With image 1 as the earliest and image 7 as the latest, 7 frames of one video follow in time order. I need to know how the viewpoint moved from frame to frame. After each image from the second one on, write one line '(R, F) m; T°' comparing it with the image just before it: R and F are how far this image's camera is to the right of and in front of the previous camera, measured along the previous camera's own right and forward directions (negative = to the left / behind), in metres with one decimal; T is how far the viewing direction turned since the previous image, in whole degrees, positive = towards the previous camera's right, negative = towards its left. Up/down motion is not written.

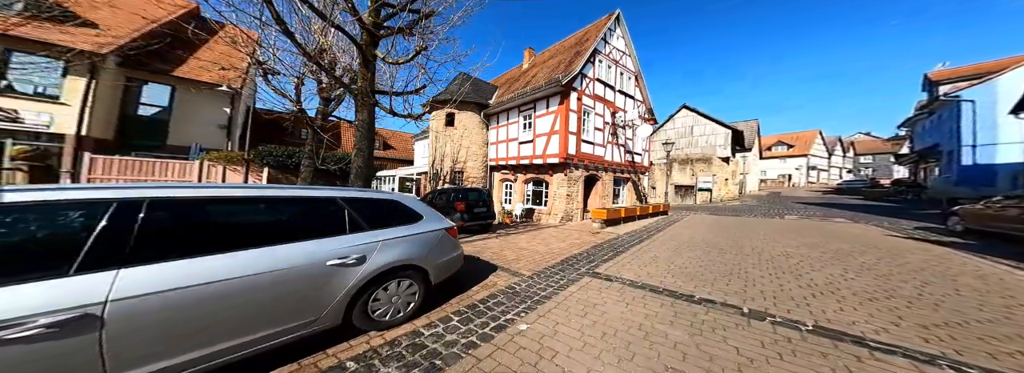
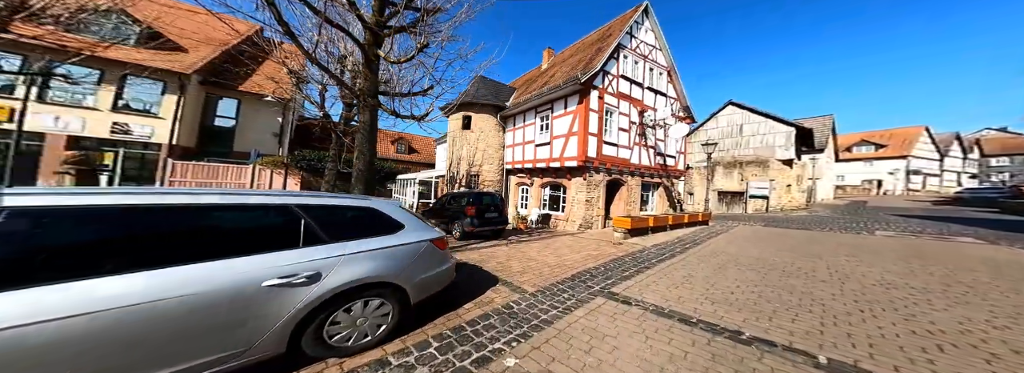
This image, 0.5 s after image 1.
(+0.9, +0.9) m; -8°
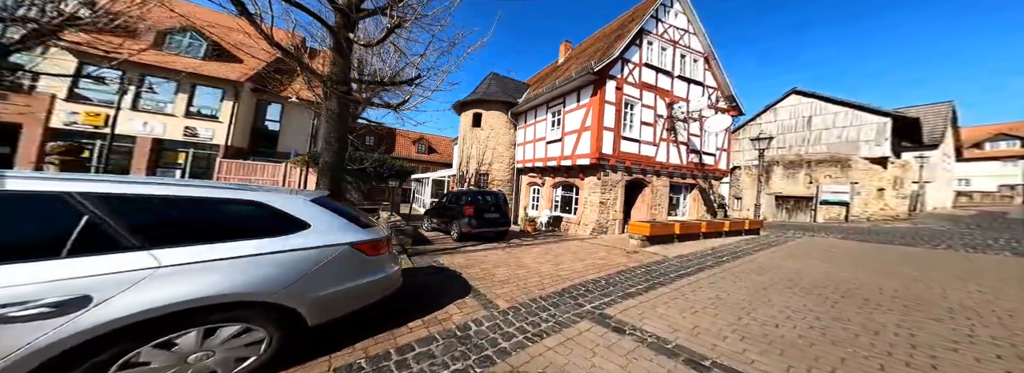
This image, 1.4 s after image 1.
(+1.2, +1.0) m; -8°
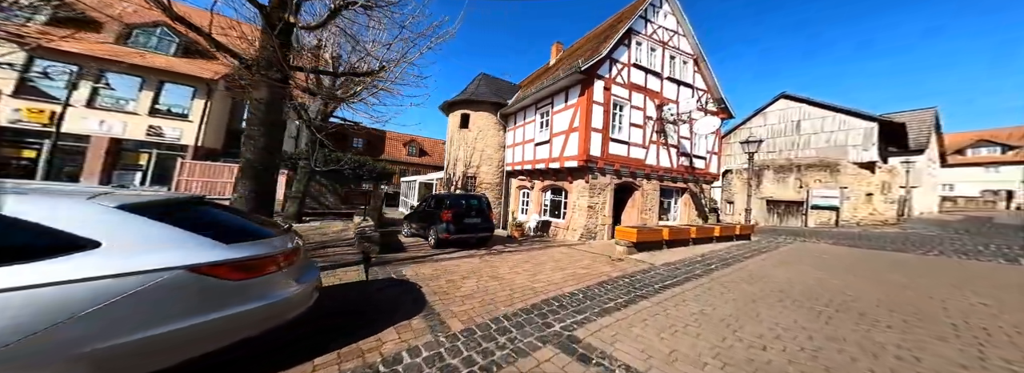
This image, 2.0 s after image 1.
(+0.4, +0.3) m; +1°
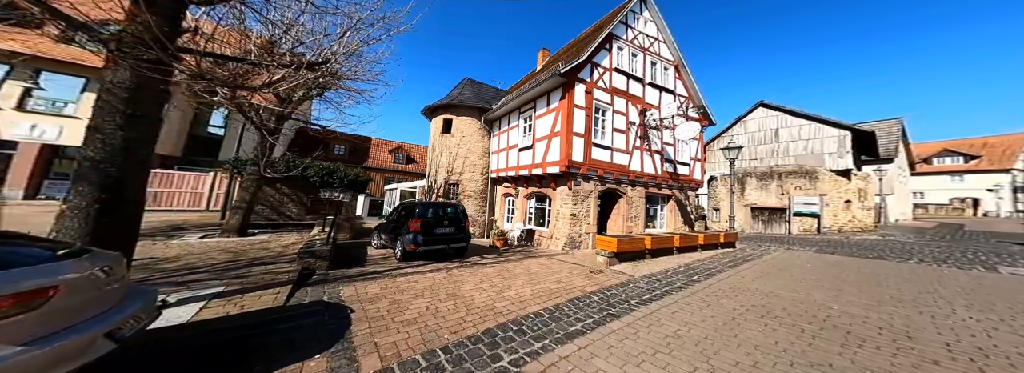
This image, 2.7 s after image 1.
(+0.5, +0.4) m; +2°
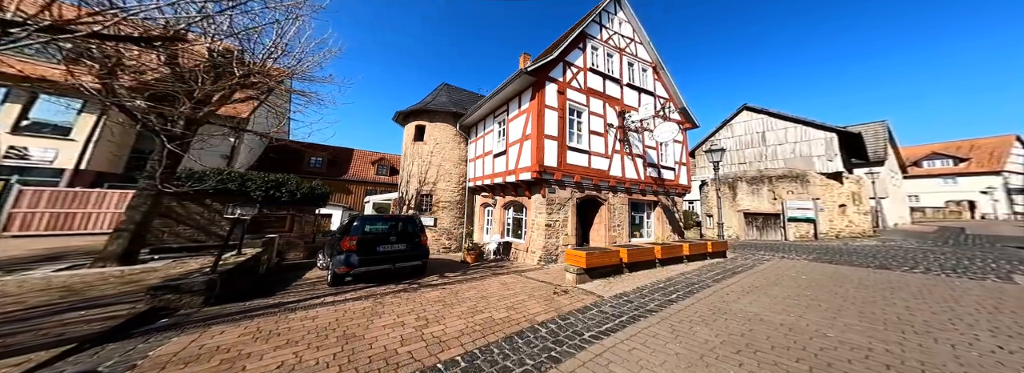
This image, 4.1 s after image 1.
(+1.0, +0.7) m; +1°
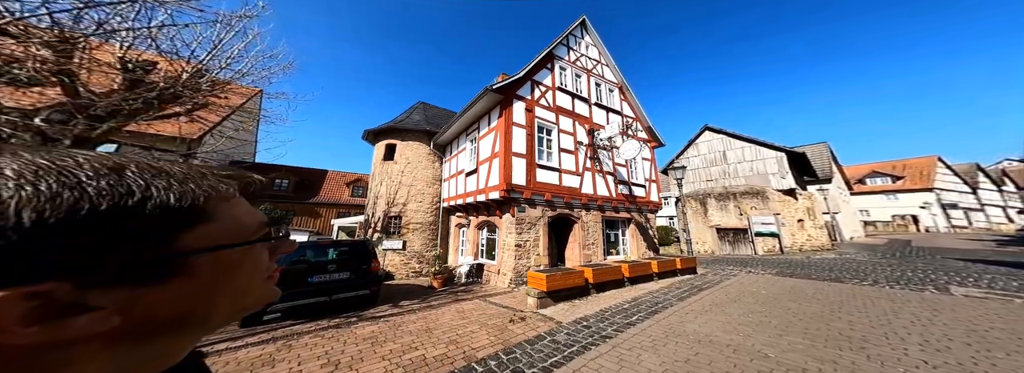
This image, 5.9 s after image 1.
(+0.7, +0.3) m; +3°
